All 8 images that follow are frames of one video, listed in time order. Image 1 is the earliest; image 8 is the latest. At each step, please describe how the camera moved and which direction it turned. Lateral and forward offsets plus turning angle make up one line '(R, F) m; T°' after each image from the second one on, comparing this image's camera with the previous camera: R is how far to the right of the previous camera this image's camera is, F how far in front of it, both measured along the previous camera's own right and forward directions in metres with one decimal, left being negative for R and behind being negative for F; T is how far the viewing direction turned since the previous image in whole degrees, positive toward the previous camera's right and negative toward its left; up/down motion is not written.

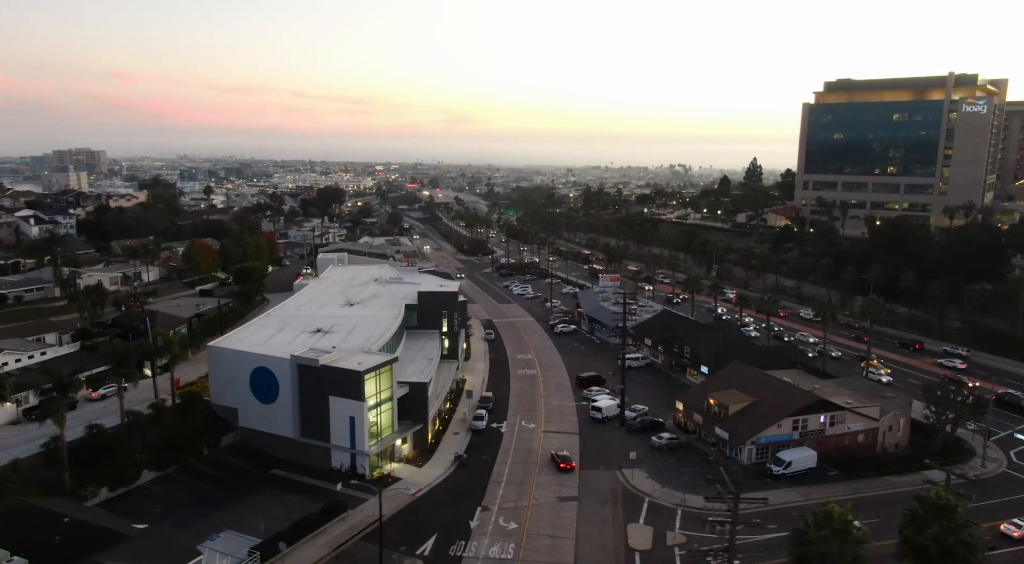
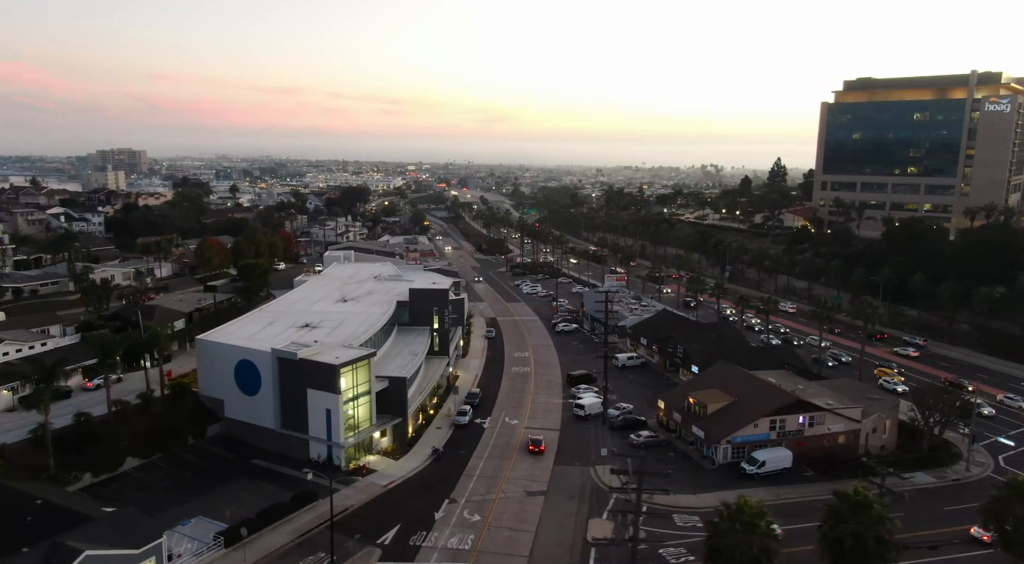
(+2.7, -0.4) m; -2°
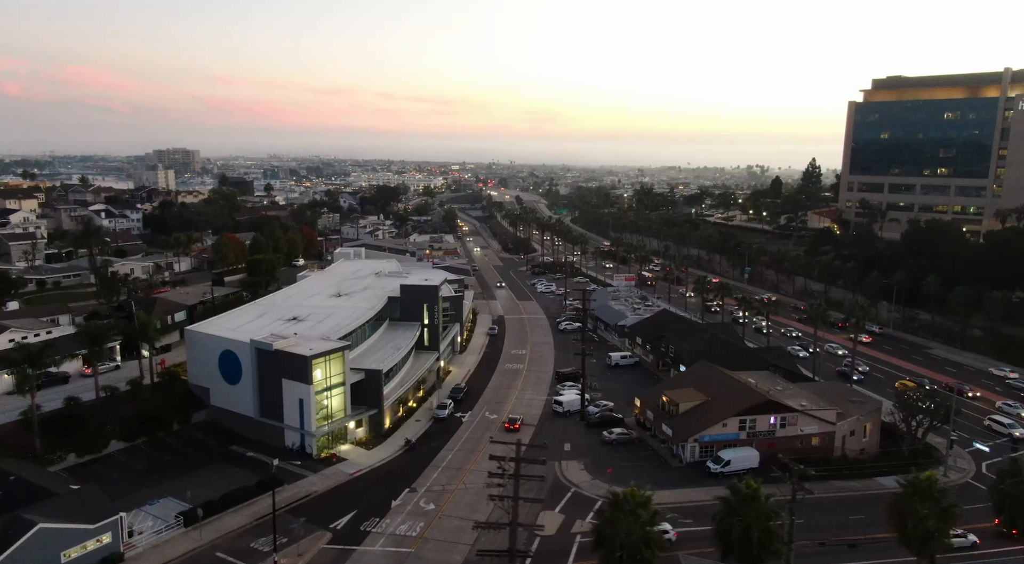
(+3.6, -0.5) m; -3°
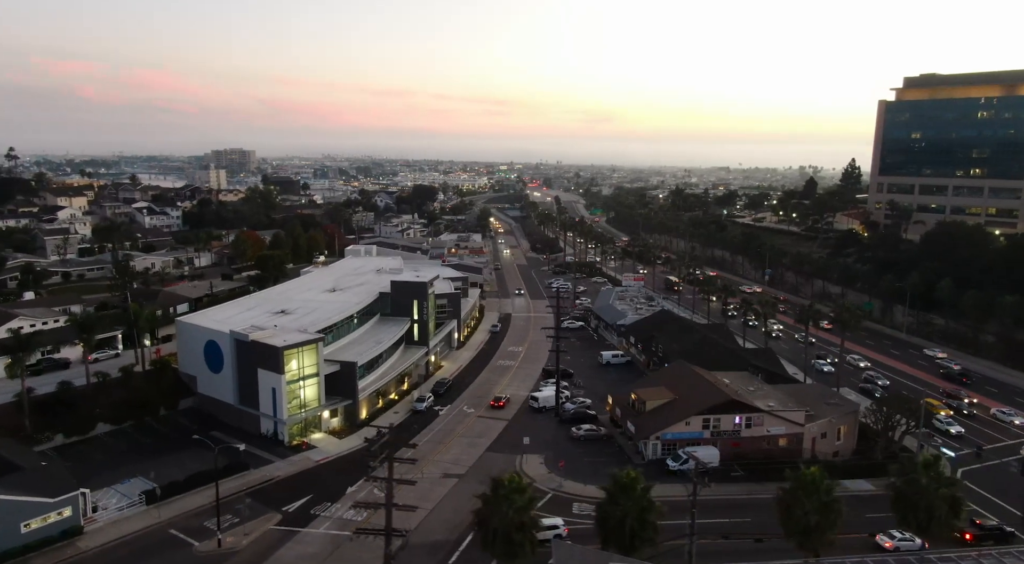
(+4.1, -0.6) m; -4°
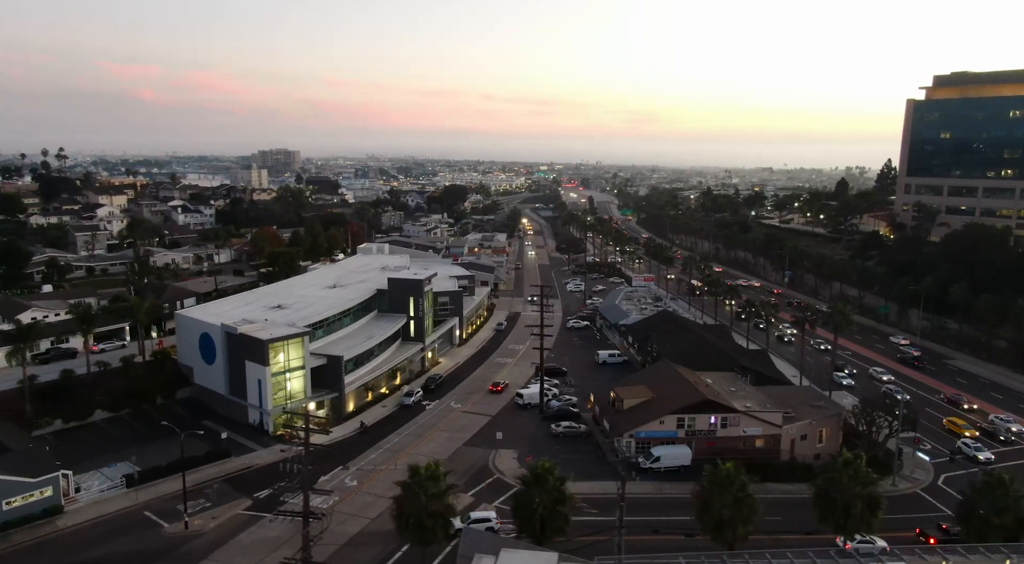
(+3.1, -0.5) m; -3°
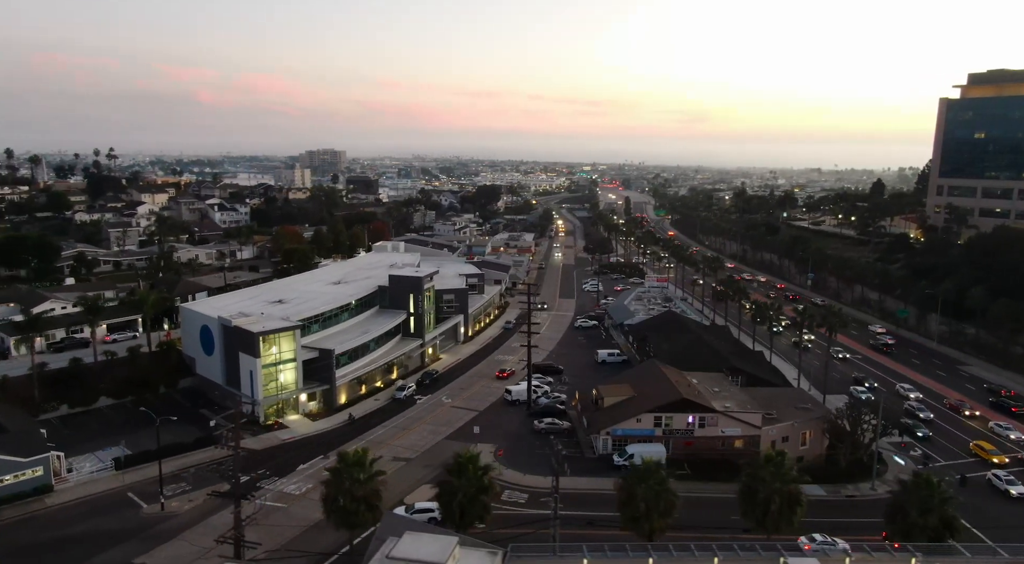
(+3.1, -0.5) m; -3°
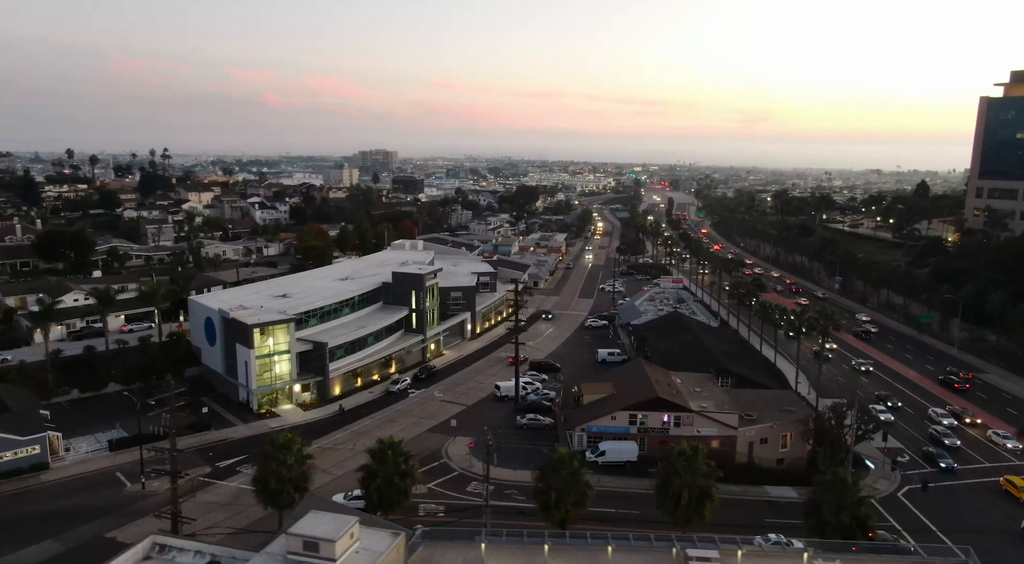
(+3.6, -0.6) m; -4°
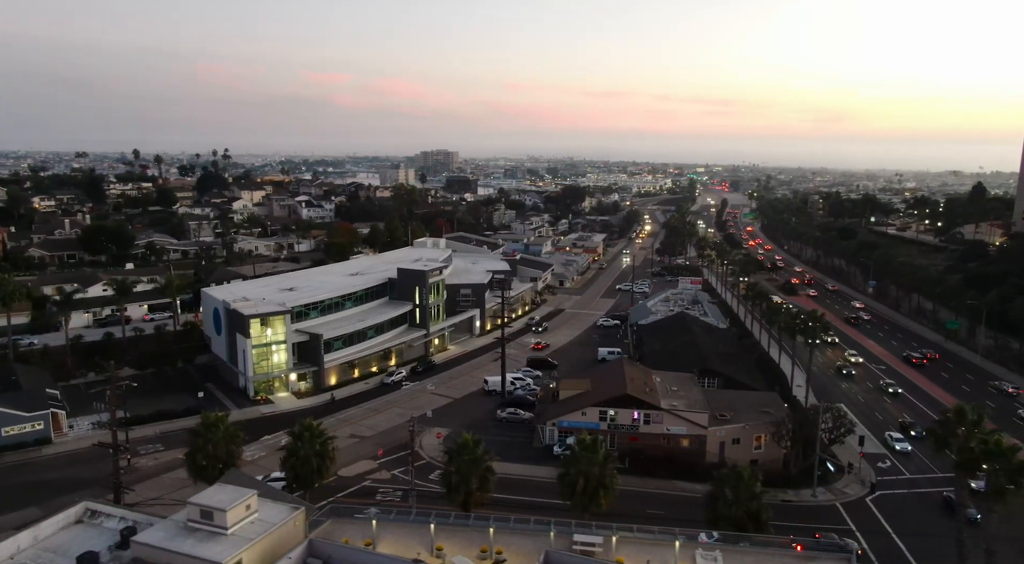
(+4.3, -0.8) m; -5°
